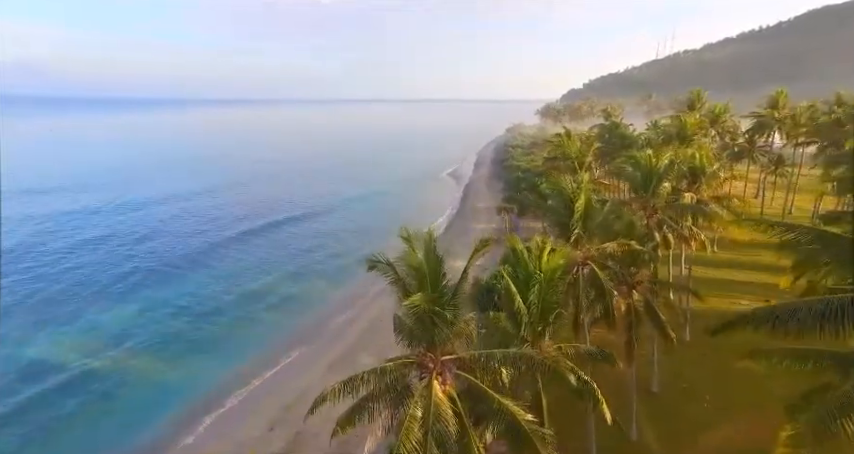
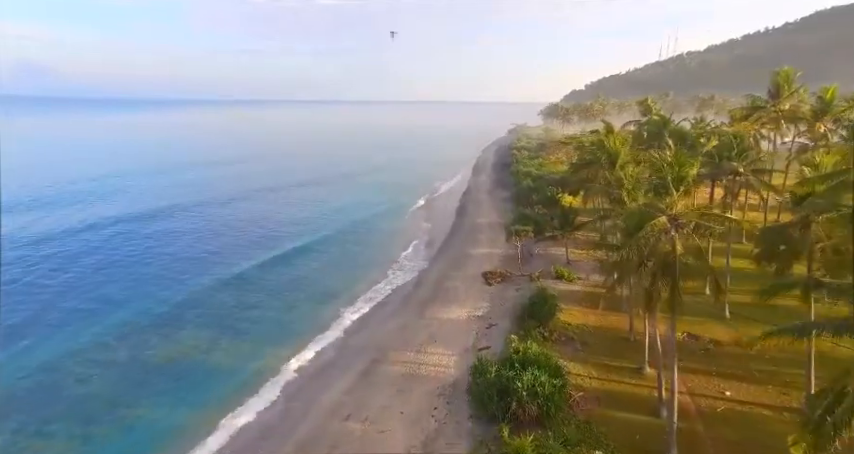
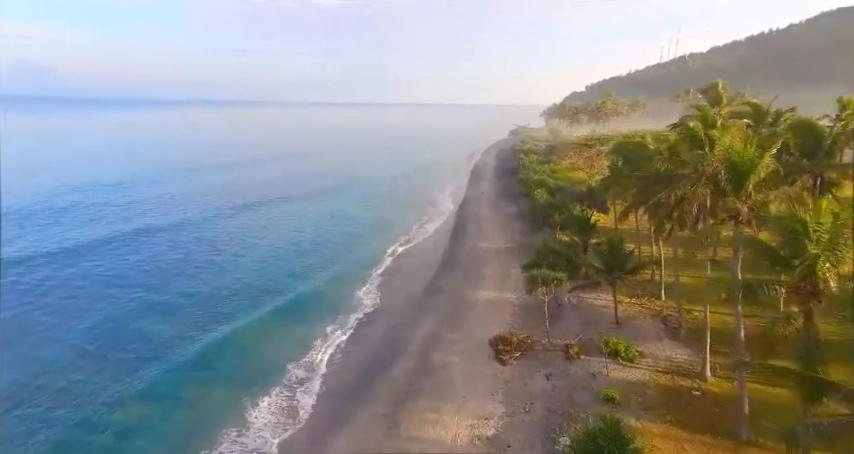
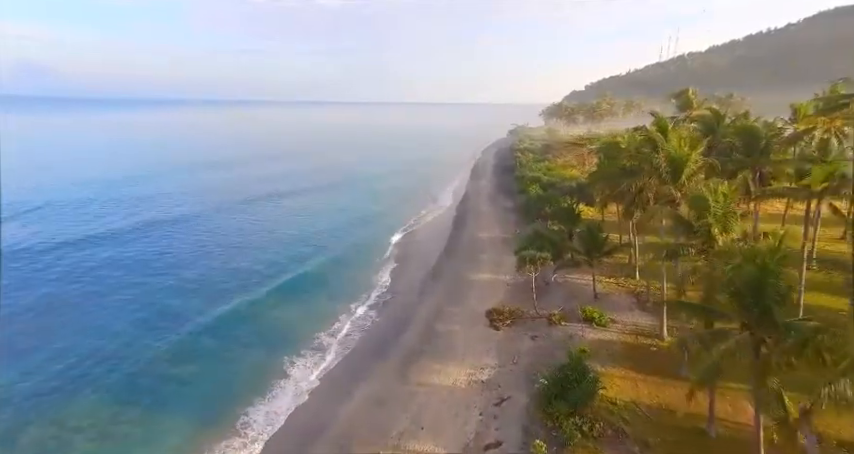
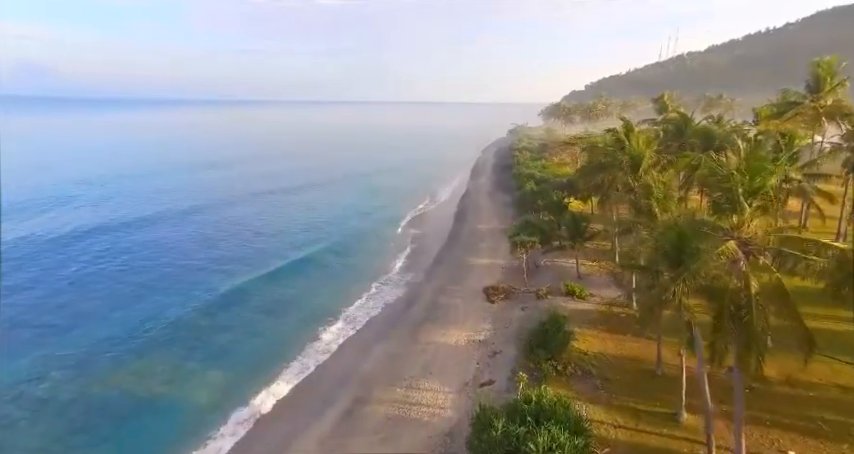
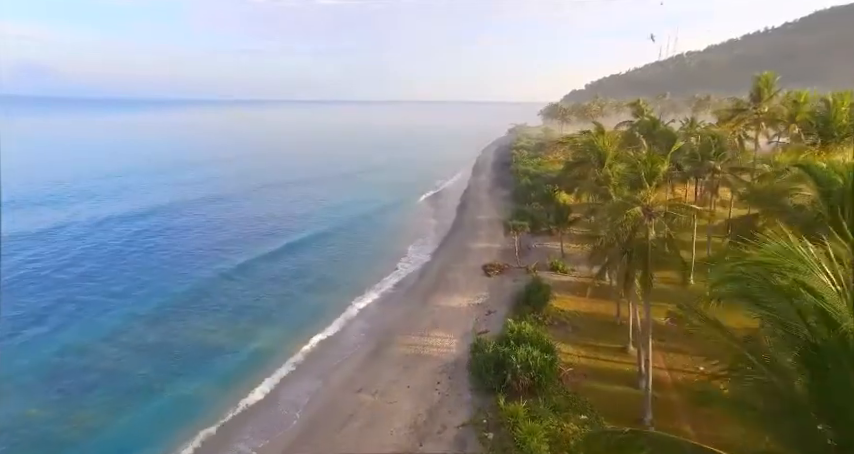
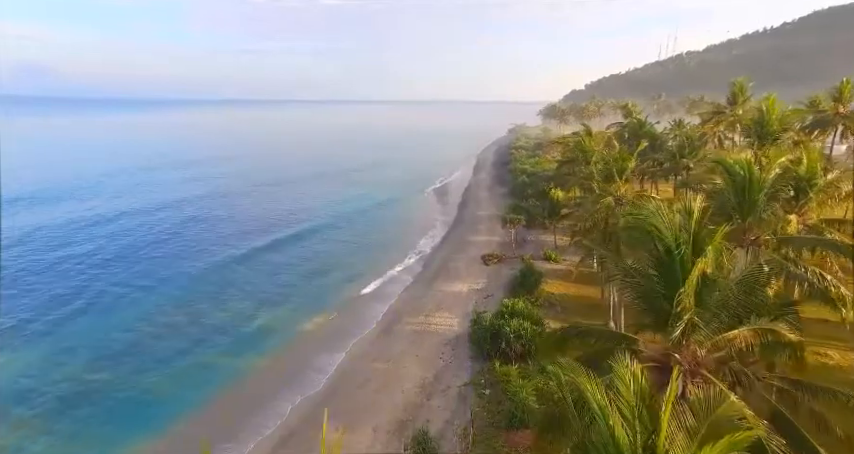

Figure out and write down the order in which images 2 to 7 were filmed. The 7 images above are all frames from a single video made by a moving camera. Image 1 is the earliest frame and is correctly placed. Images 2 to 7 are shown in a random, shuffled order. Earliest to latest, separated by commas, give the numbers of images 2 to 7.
7, 6, 2, 5, 4, 3
